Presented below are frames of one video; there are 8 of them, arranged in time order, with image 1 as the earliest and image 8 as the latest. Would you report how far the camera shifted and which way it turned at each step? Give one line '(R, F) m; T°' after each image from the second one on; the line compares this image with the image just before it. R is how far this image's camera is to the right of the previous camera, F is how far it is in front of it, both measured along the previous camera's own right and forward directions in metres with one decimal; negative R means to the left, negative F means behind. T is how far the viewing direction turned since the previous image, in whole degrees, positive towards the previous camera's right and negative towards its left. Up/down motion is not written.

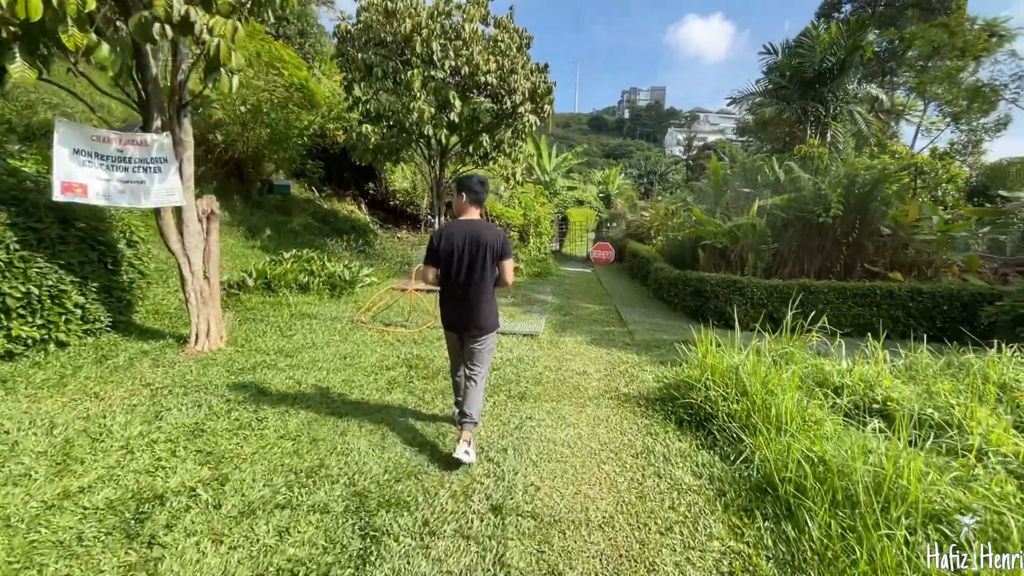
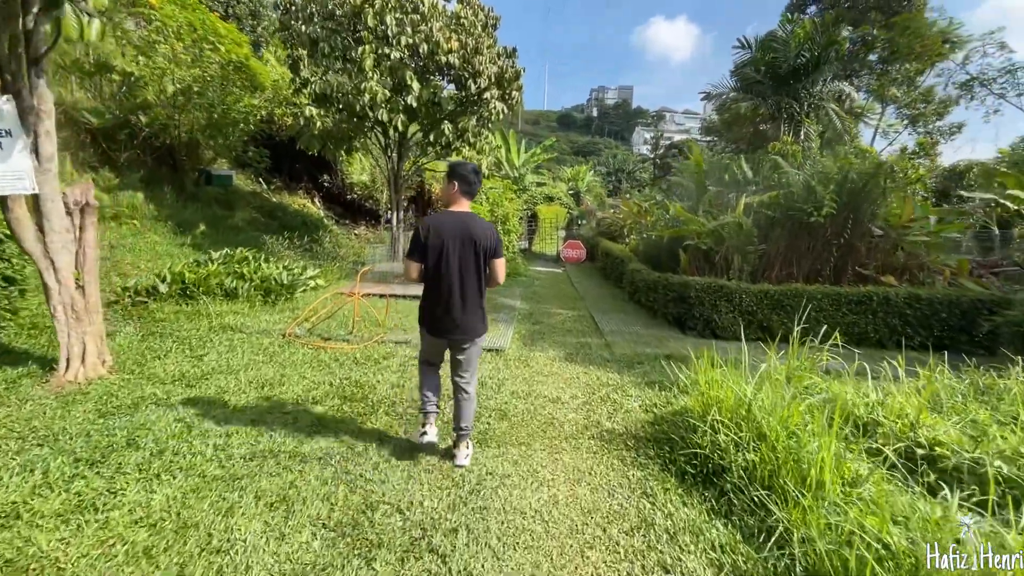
(+0.1, +0.6) m; +4°
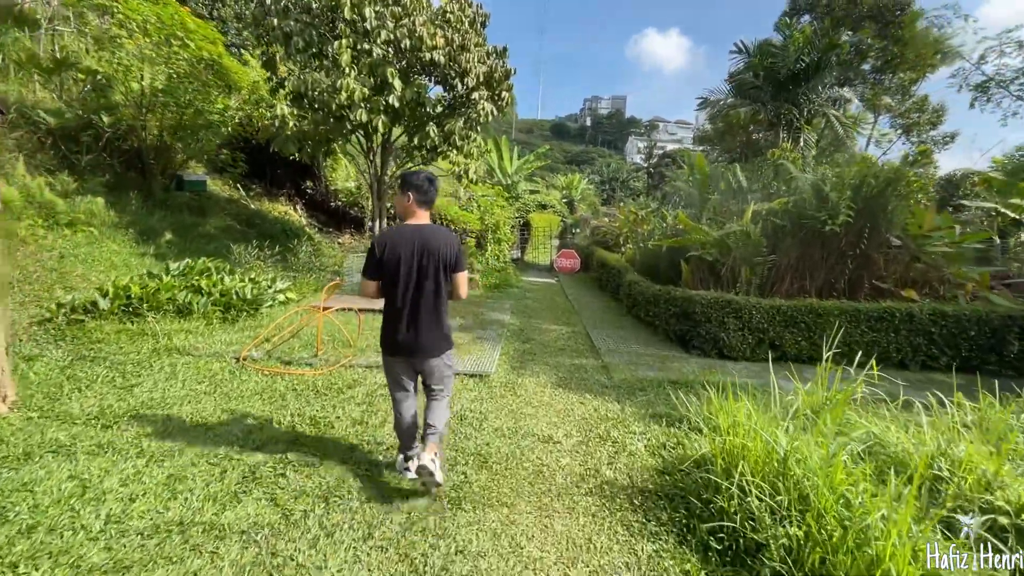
(+0.1, +0.4) m; +1°
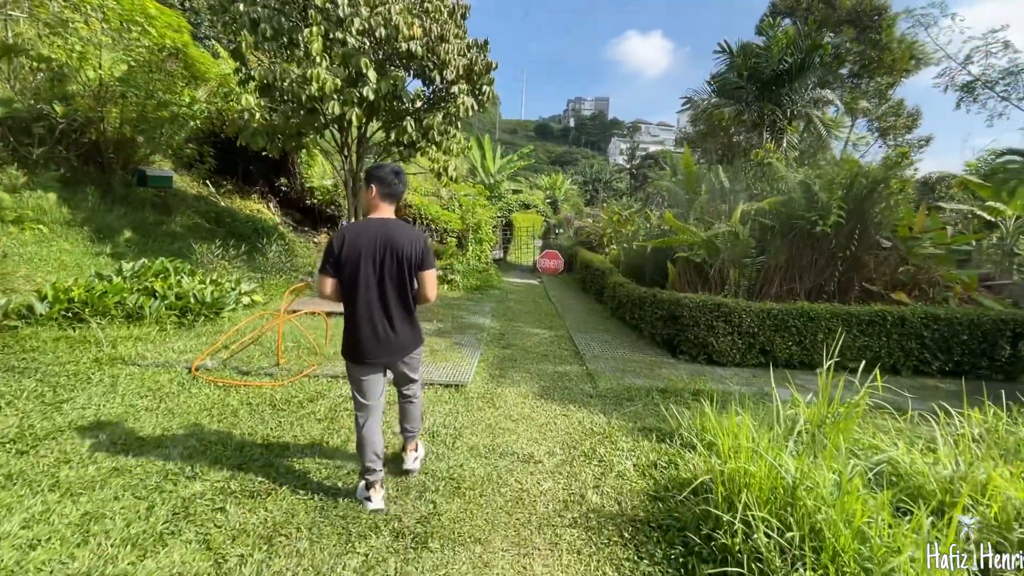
(0.0, +0.2) m; +2°
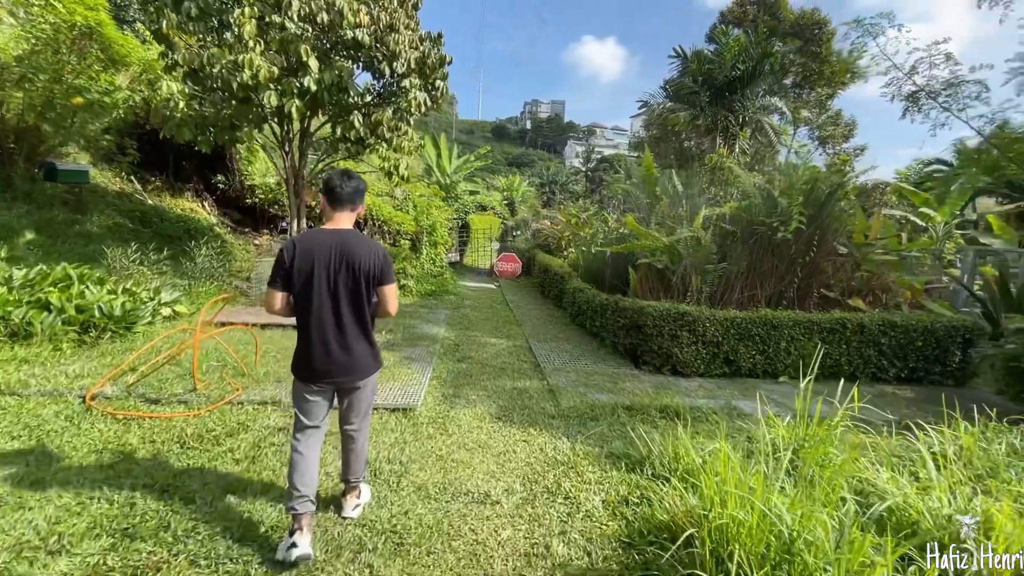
(0.0, +0.3) m; +5°
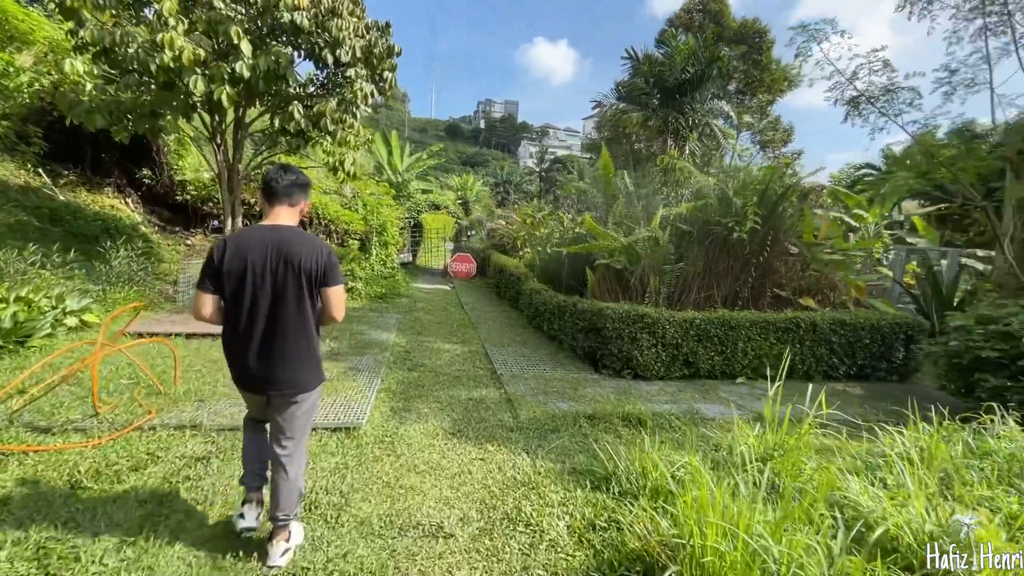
(0.0, +0.2) m; +5°
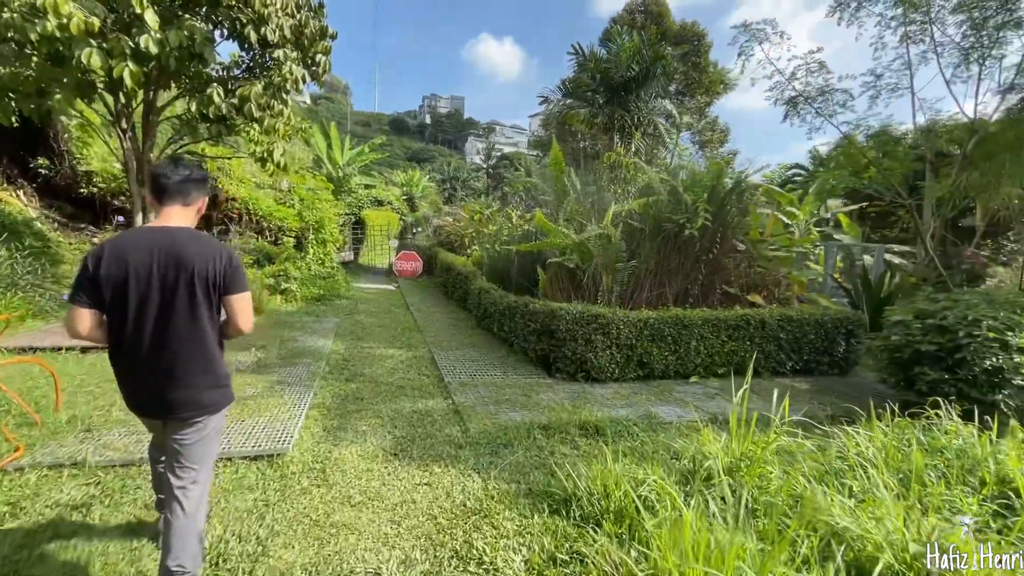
(0.0, +0.2) m; +6°
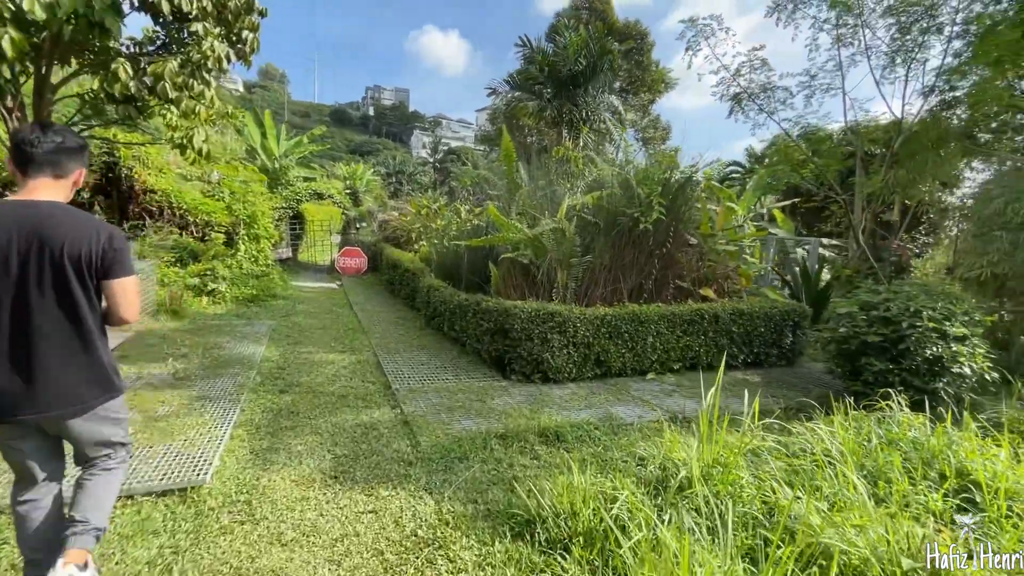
(0.0, +0.2) m; +6°
